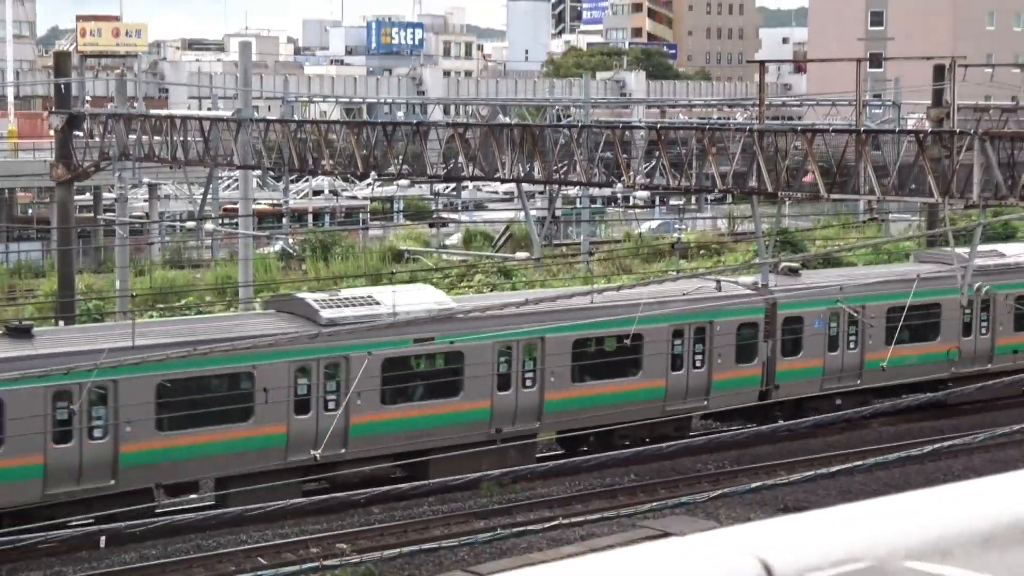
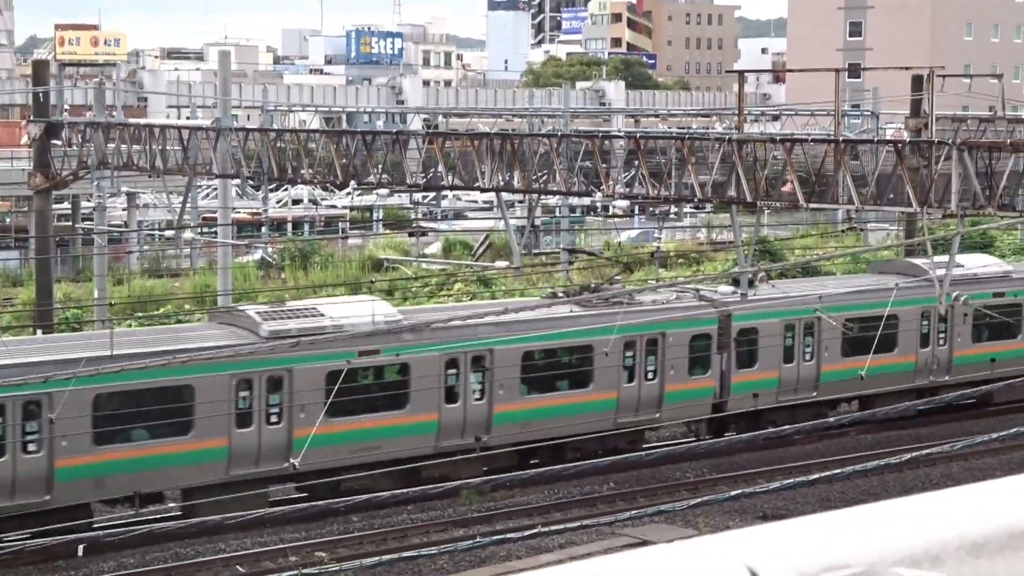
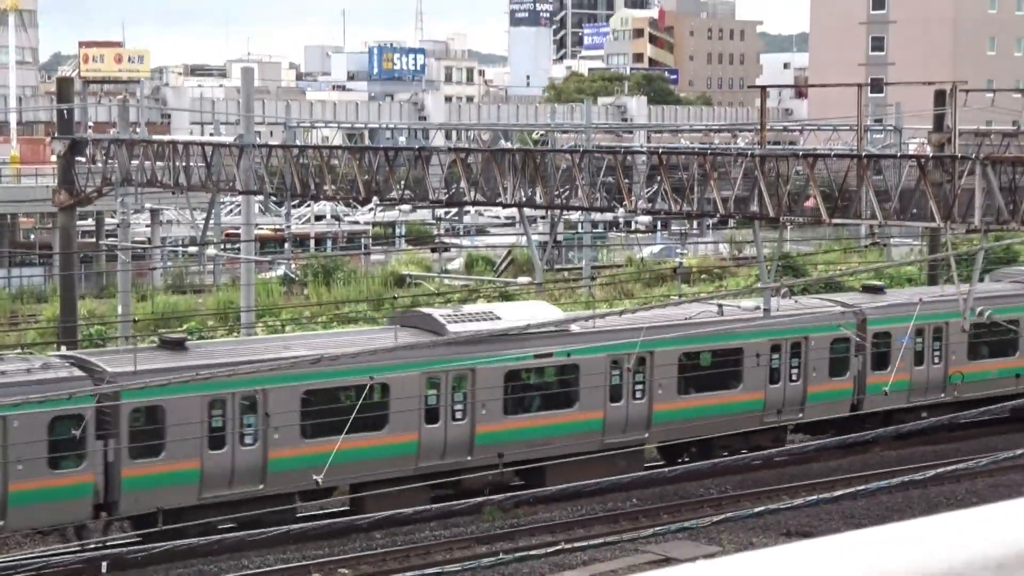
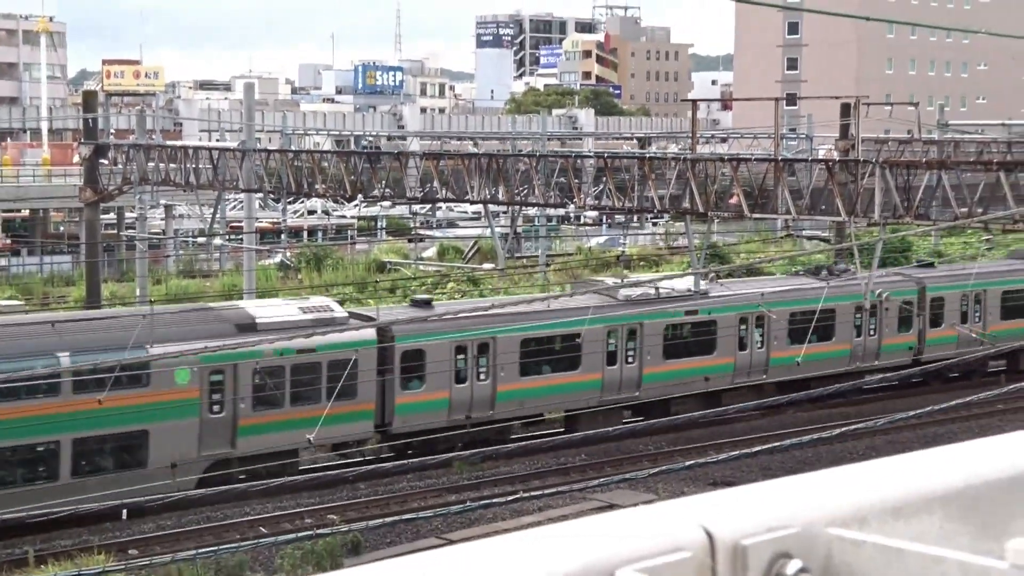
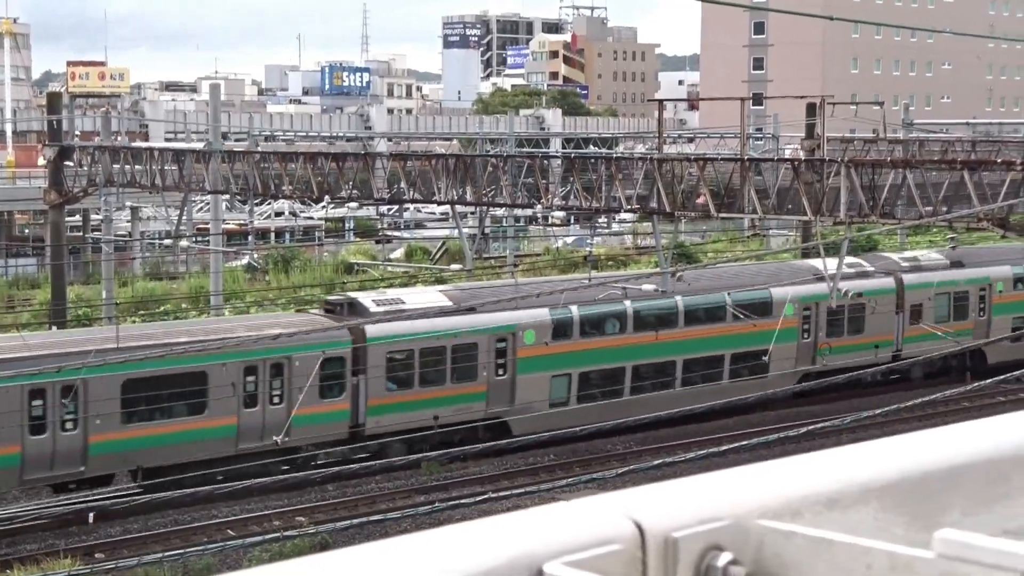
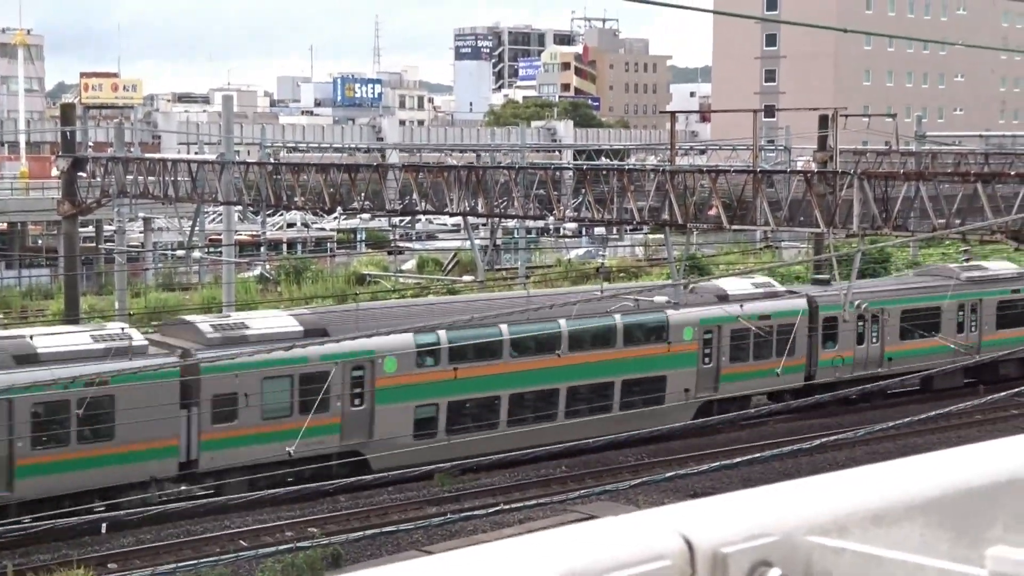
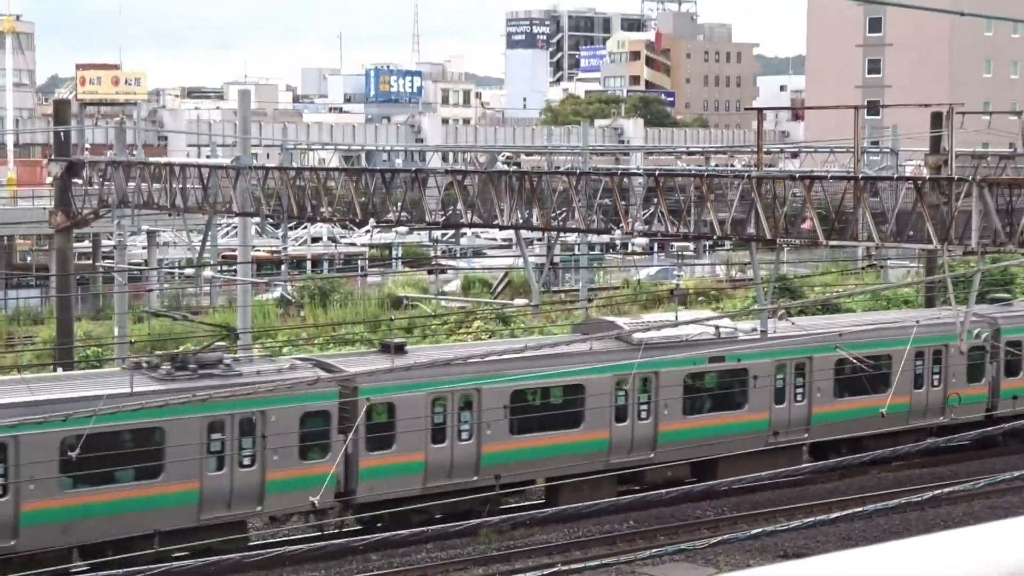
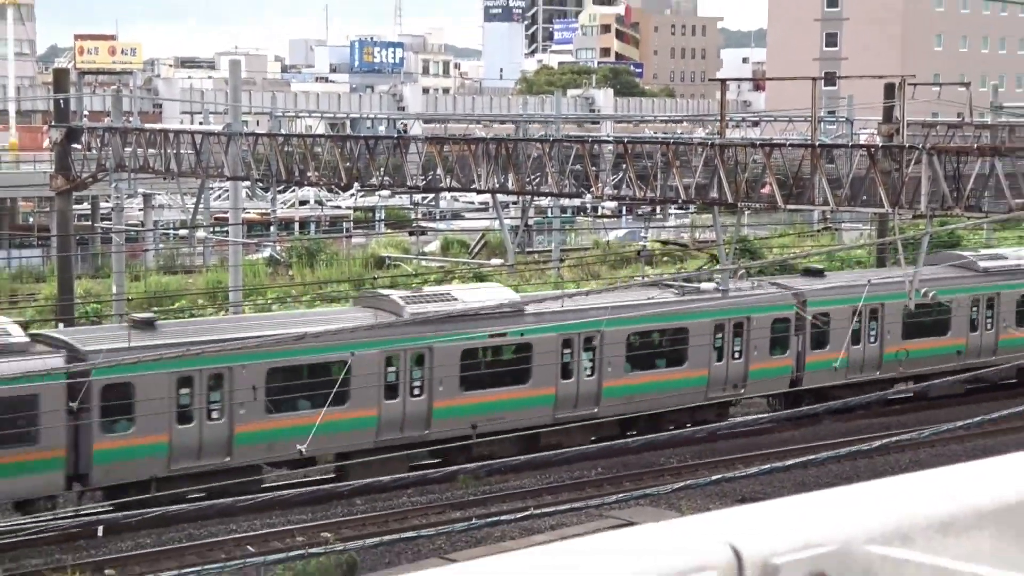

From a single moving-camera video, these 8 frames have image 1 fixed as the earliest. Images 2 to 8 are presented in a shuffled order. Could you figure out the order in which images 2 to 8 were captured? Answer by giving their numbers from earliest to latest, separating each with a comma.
3, 7, 2, 8, 4, 6, 5
